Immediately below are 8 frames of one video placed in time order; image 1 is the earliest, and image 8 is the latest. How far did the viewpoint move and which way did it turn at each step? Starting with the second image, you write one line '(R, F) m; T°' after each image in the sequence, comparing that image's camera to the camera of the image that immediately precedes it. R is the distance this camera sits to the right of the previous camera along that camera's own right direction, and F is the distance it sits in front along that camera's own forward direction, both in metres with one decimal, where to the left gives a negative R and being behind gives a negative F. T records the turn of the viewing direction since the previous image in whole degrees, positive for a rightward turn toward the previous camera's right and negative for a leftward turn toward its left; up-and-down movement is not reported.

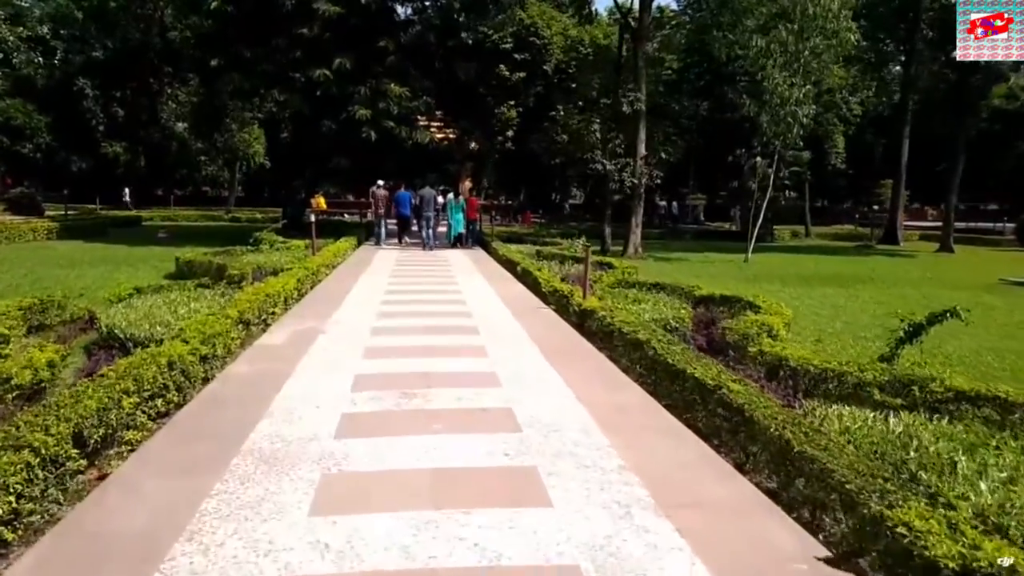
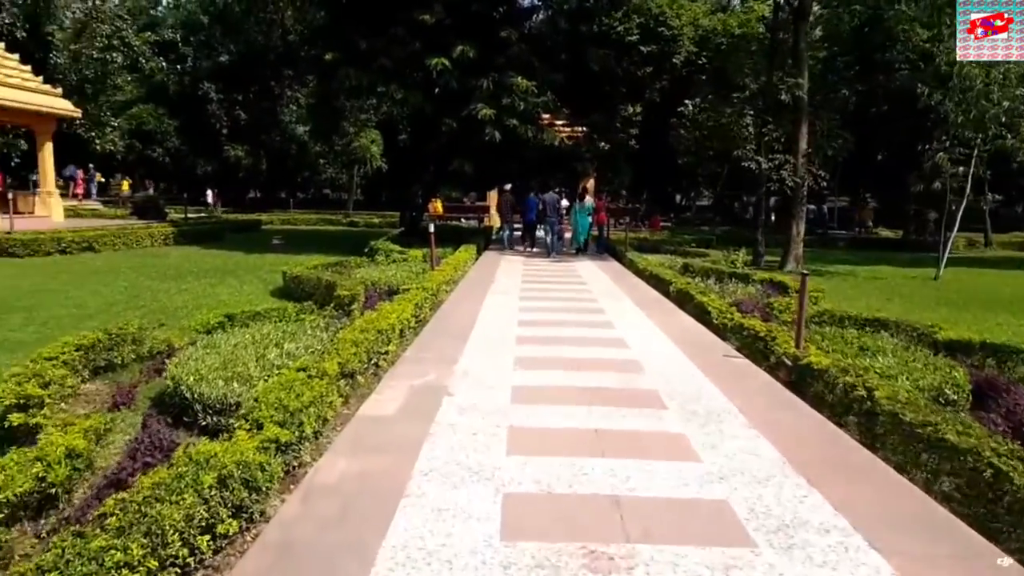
(-0.7, +2.4) m; -8°
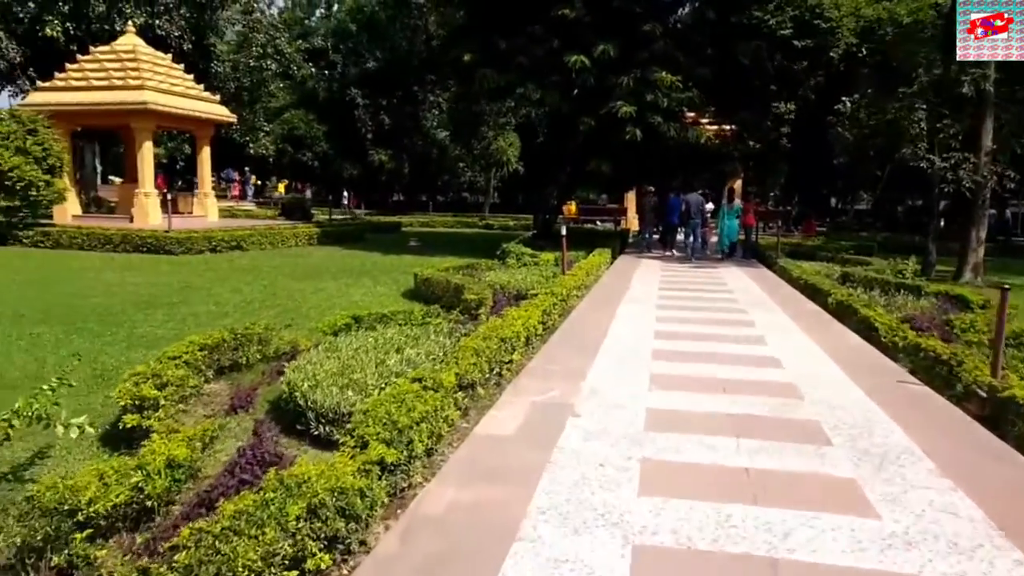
(0.0, +0.6) m; -10°
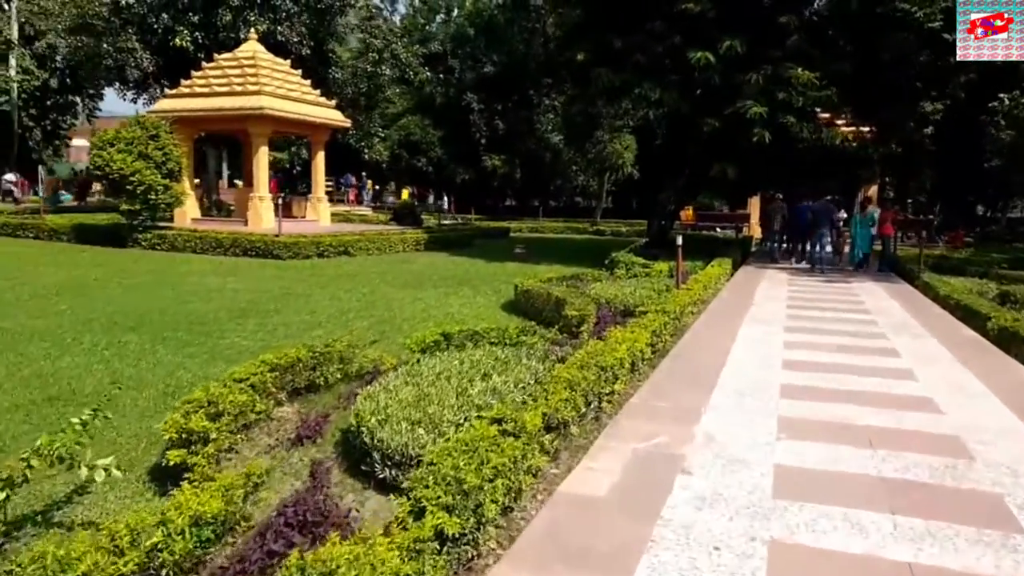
(+0.1, +0.9) m; -8°
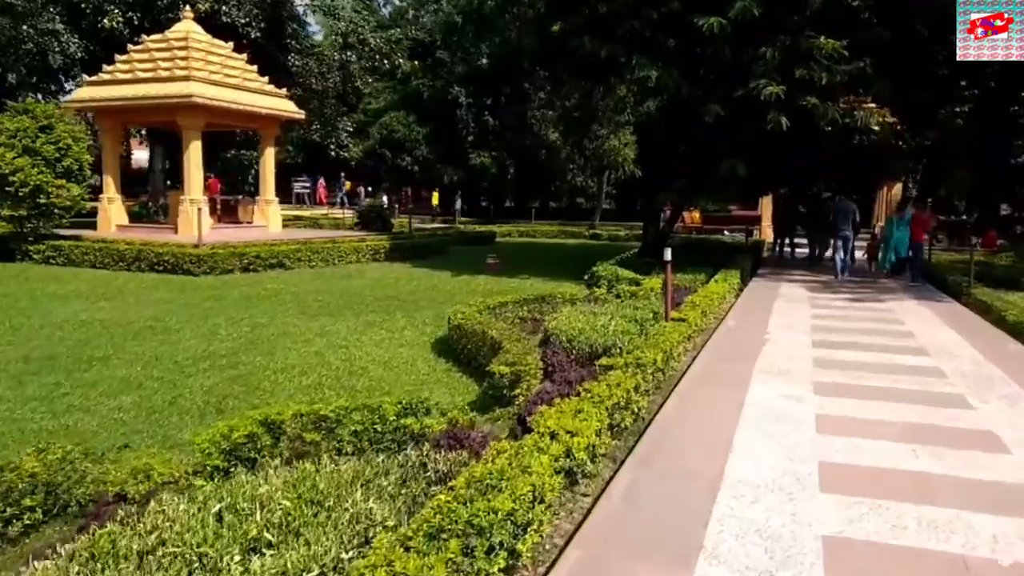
(+1.0, +3.2) m; -1°
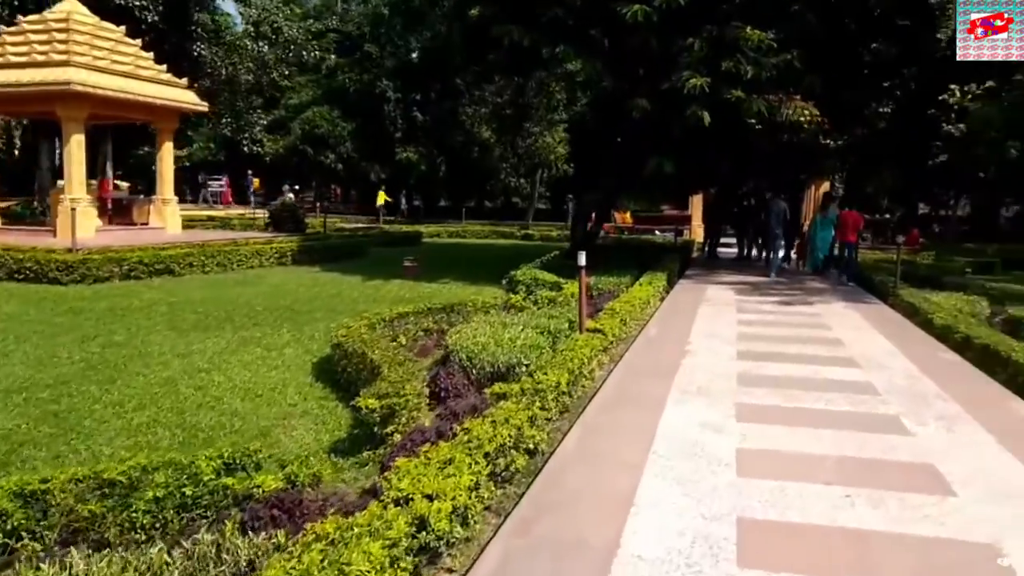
(+0.5, +1.1) m; +4°
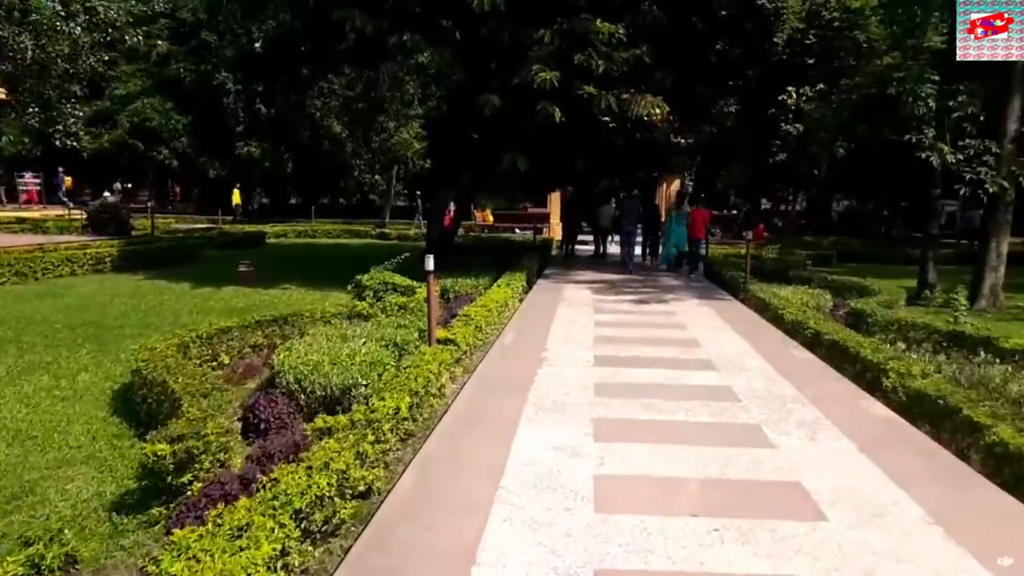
(+0.2, +0.7) m; +10°
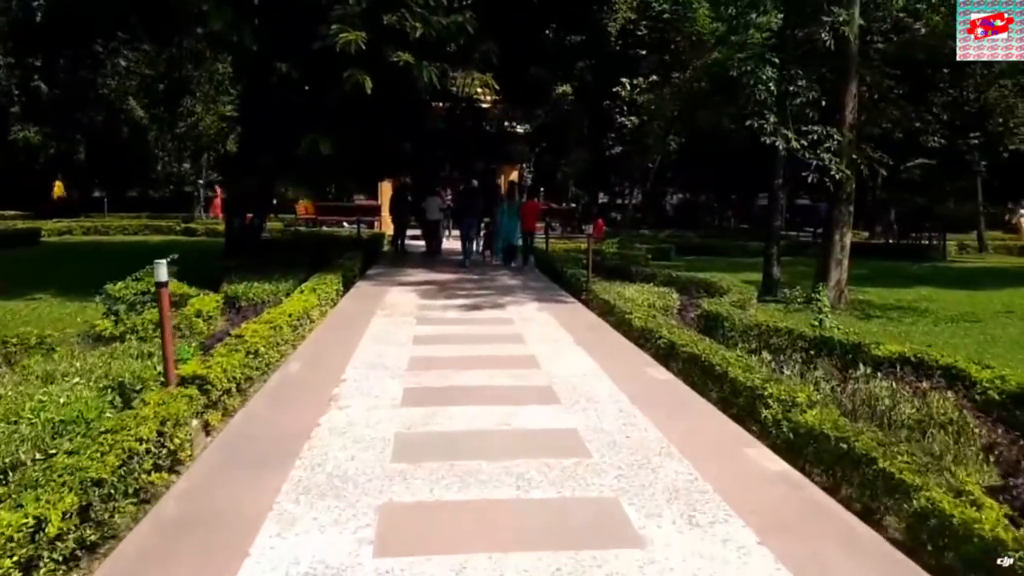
(+0.5, +1.8) m; +11°
